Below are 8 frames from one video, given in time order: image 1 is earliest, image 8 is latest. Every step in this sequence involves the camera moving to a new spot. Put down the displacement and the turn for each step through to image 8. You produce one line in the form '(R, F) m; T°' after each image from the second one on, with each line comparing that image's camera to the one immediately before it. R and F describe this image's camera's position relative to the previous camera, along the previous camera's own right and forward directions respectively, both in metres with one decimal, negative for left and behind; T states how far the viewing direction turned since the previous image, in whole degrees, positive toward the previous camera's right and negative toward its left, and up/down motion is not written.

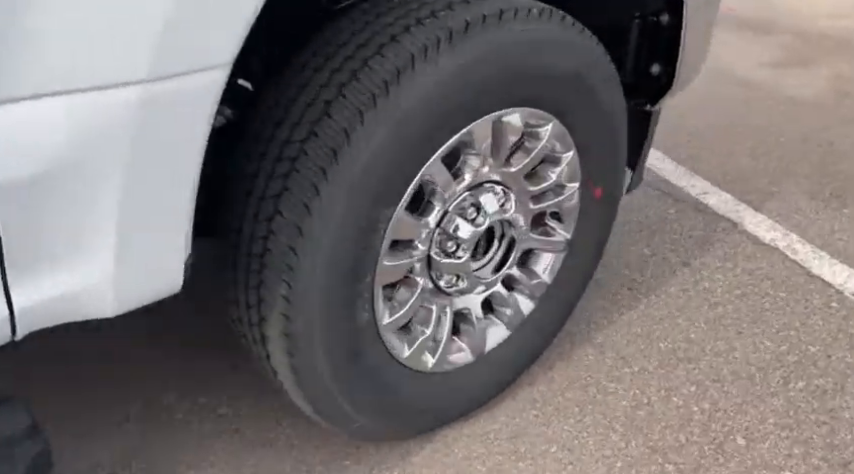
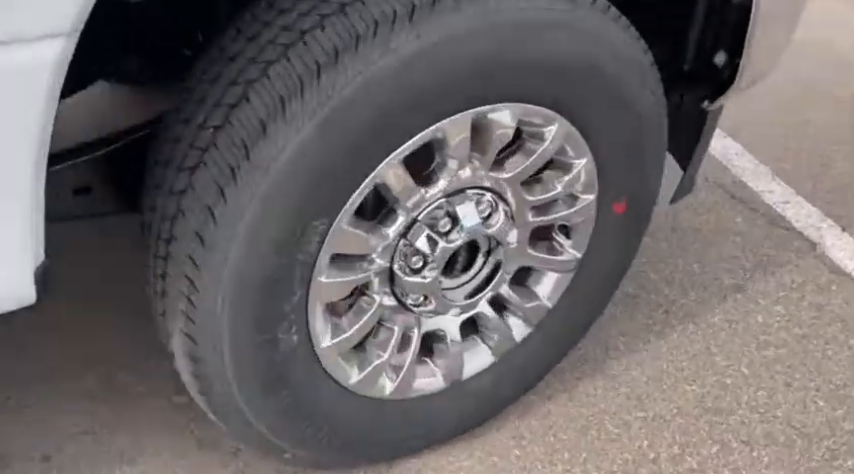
(+0.2, +0.3) m; -7°
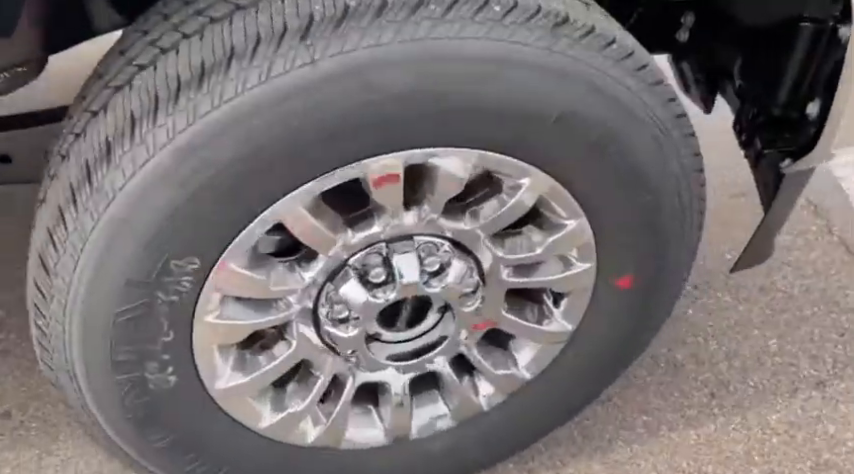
(+0.3, +0.2) m; -12°
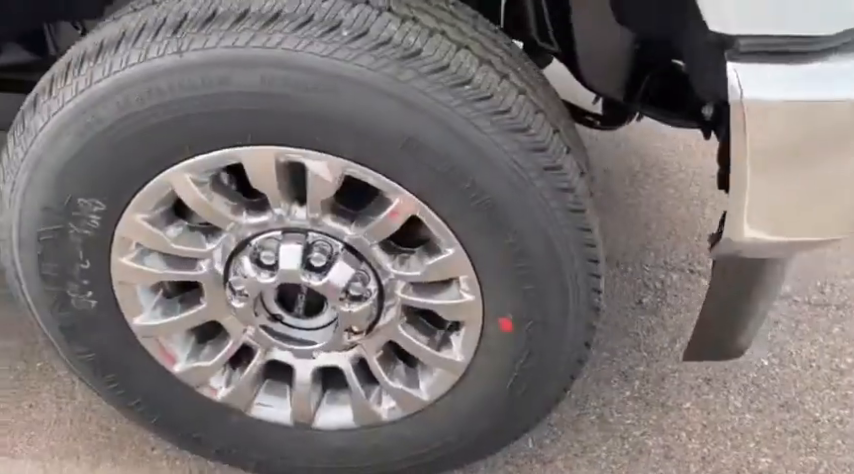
(+0.5, 0.0) m; -17°
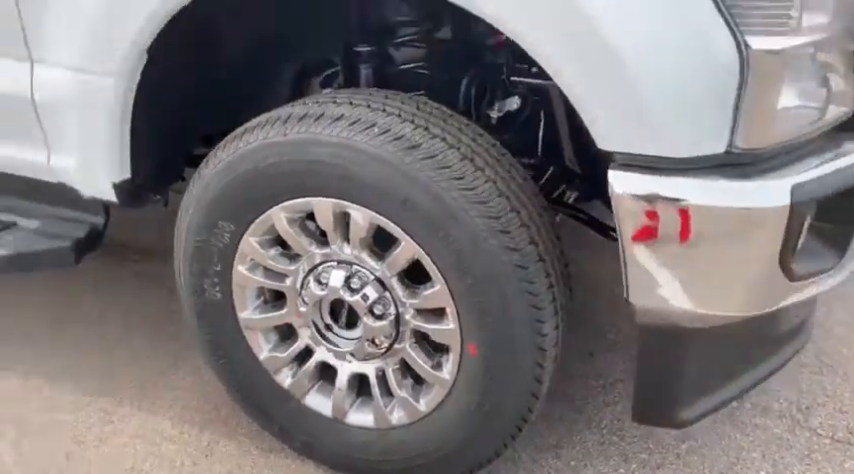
(+0.4, -0.4) m; -17°
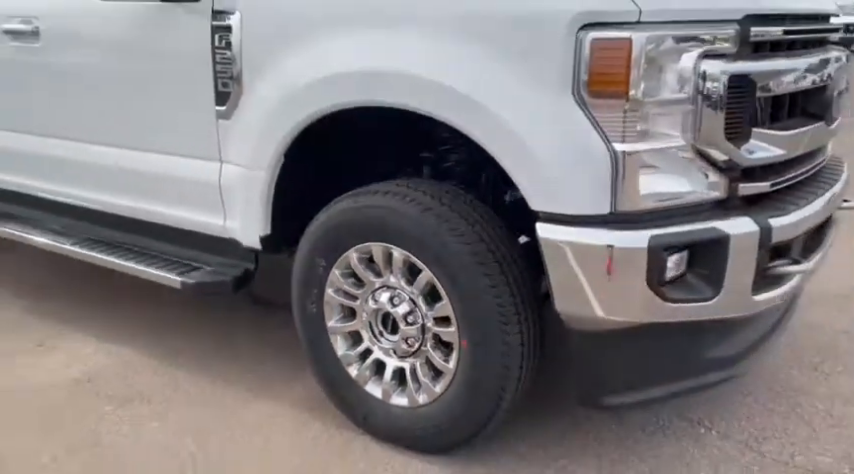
(+0.5, -0.8) m; -13°
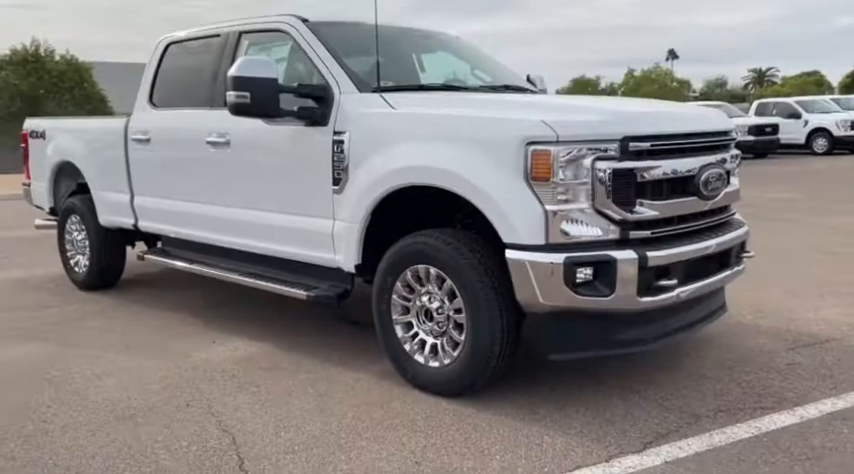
(+0.4, -1.7) m; -8°
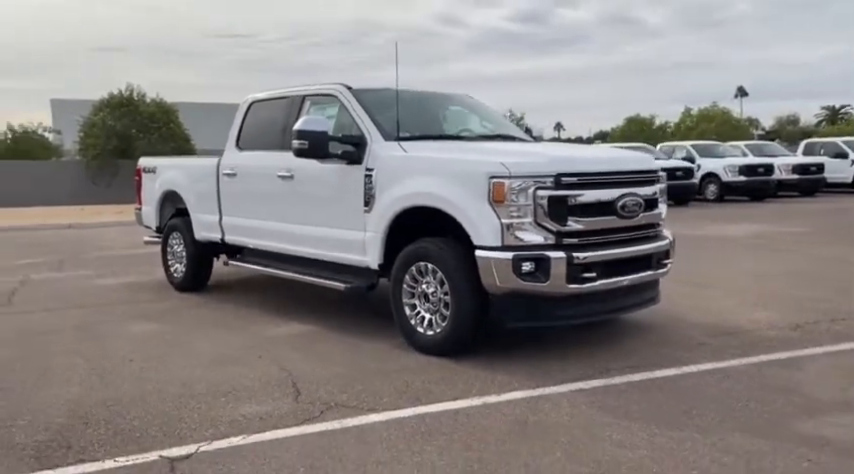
(+0.5, -1.7) m; -5°
